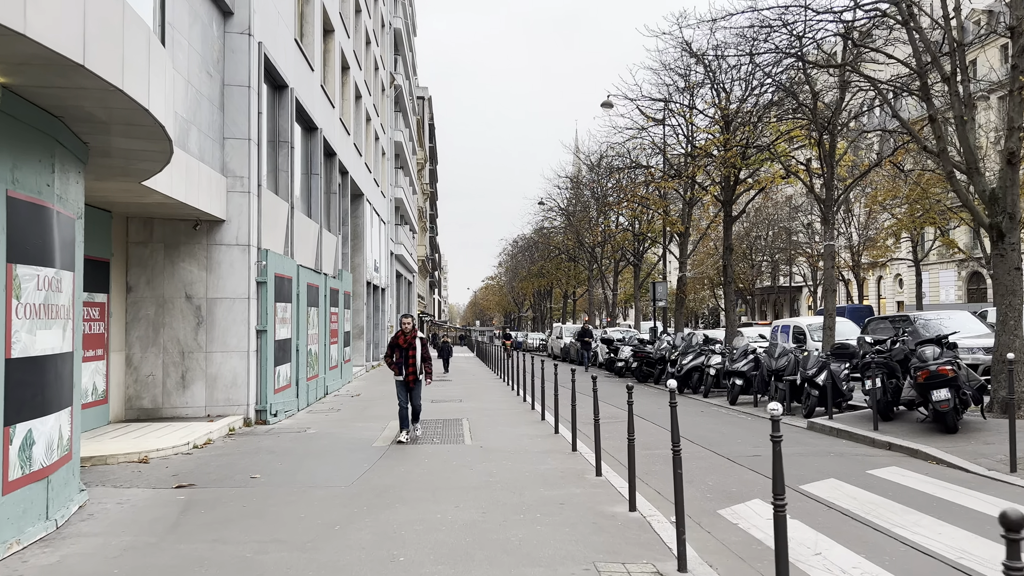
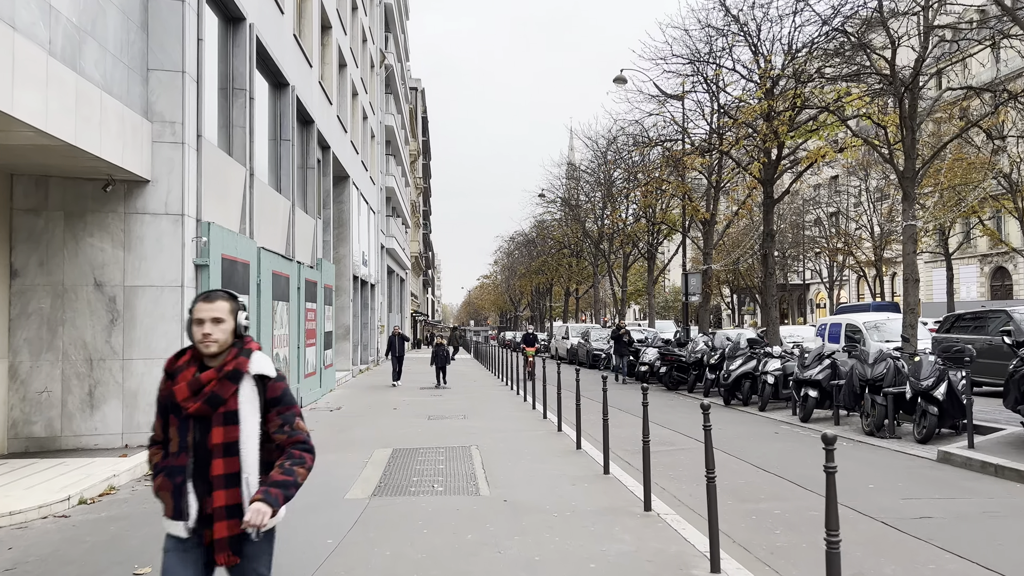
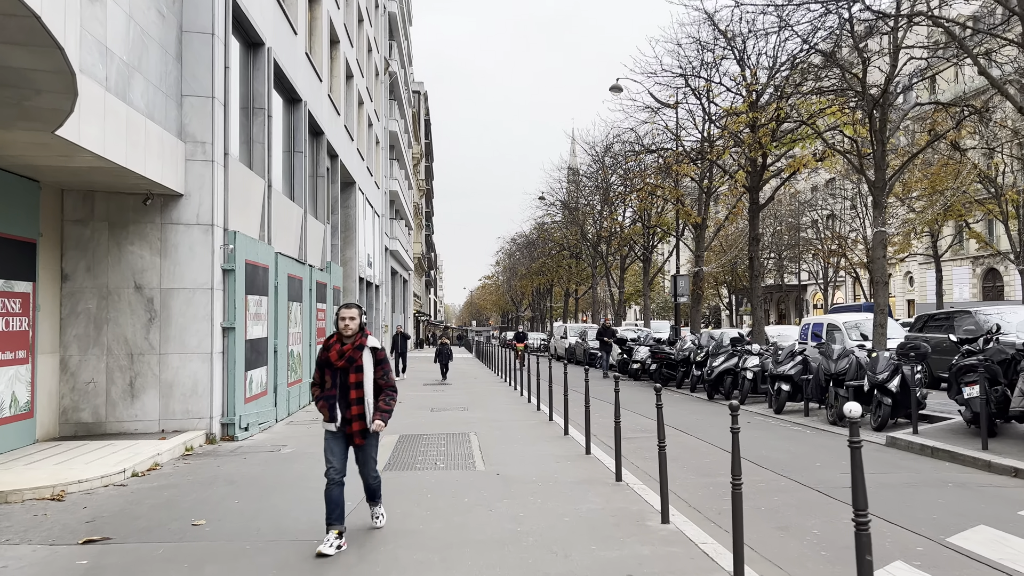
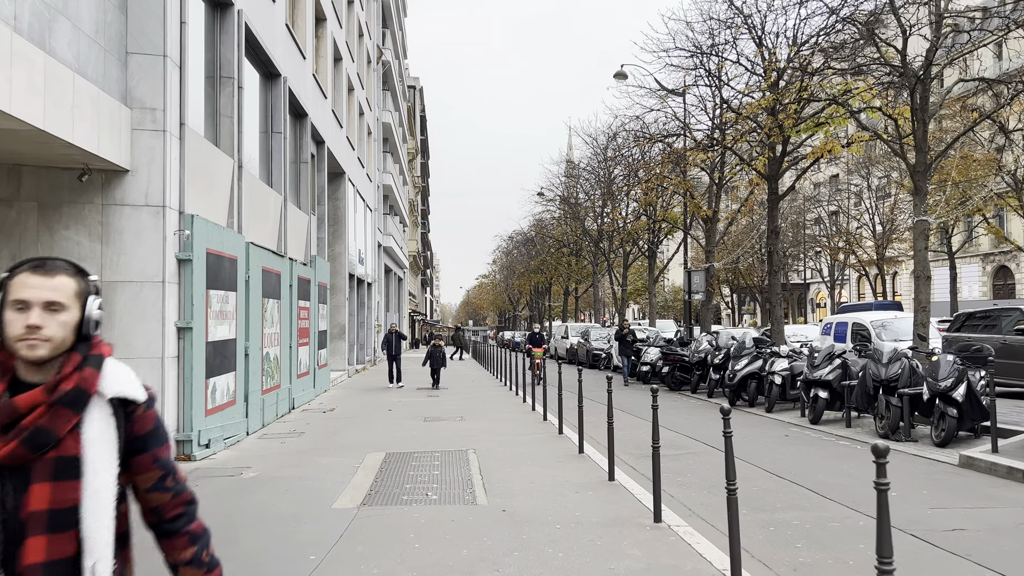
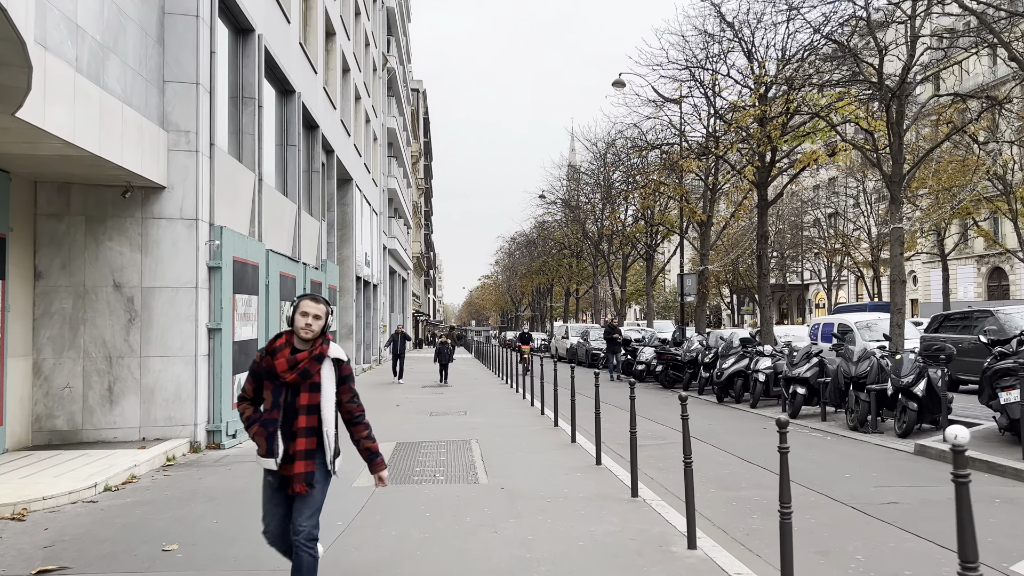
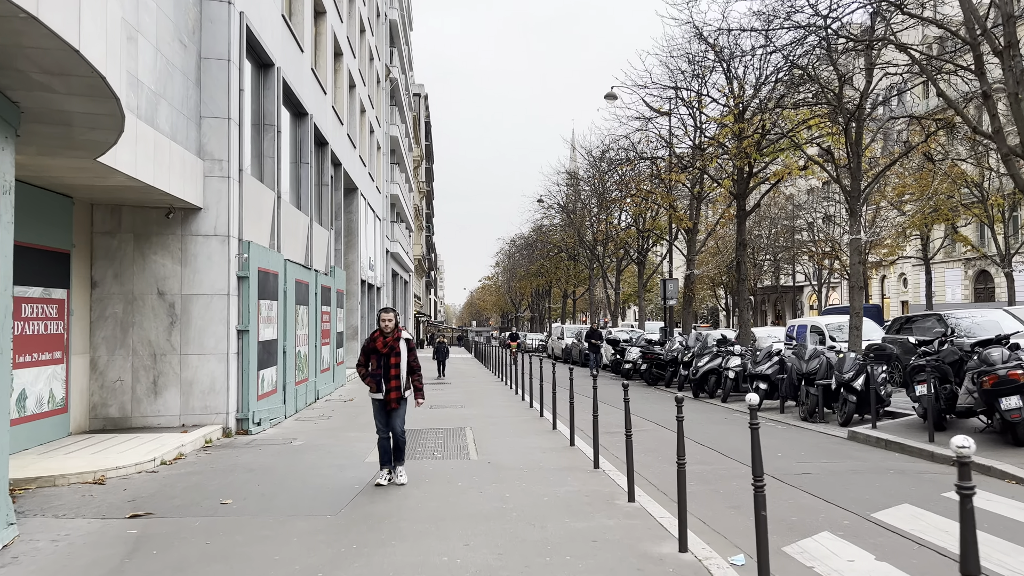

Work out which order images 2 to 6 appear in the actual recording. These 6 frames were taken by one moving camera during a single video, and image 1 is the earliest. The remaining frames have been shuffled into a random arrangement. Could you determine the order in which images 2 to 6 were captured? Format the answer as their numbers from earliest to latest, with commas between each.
6, 3, 5, 2, 4
